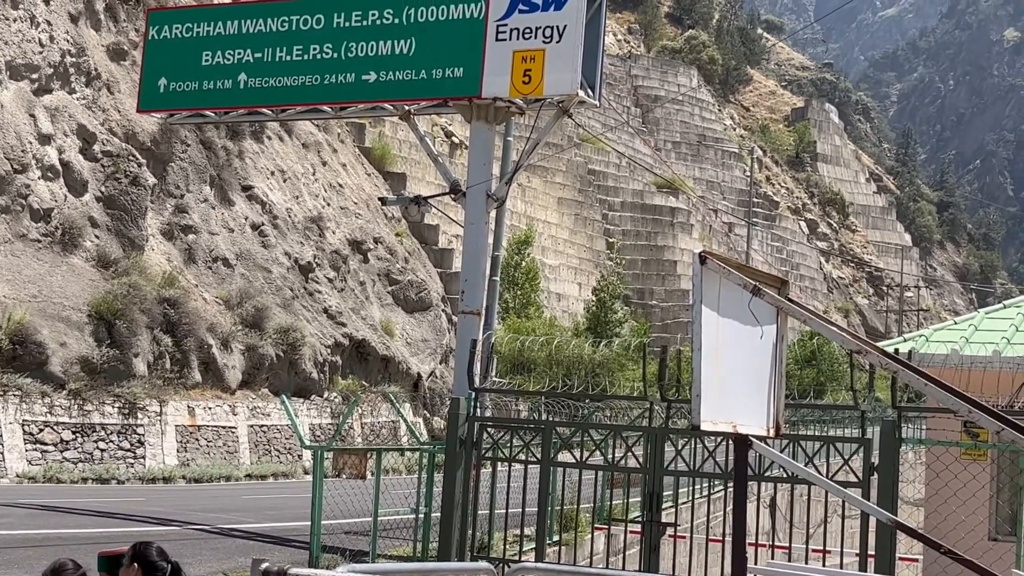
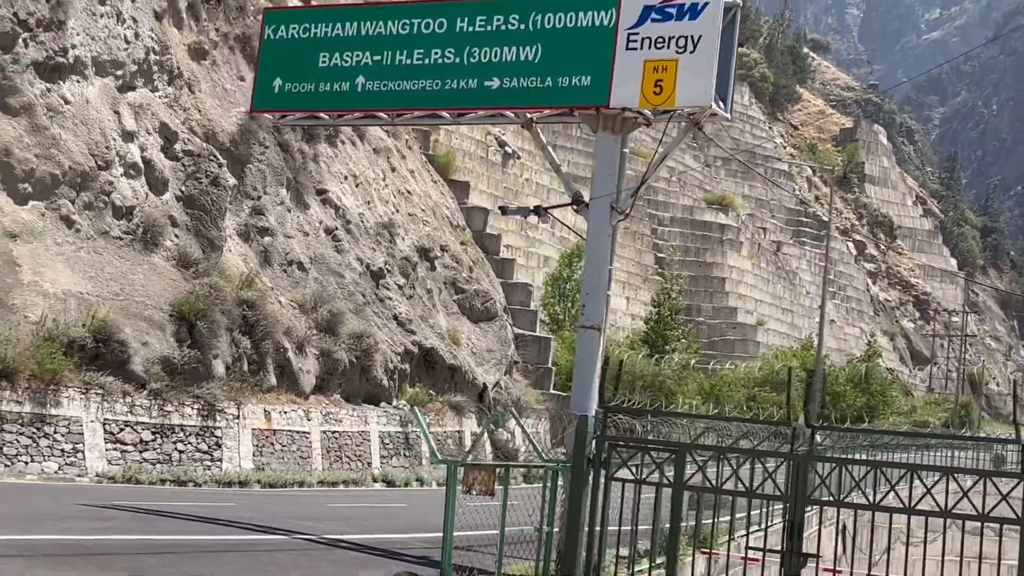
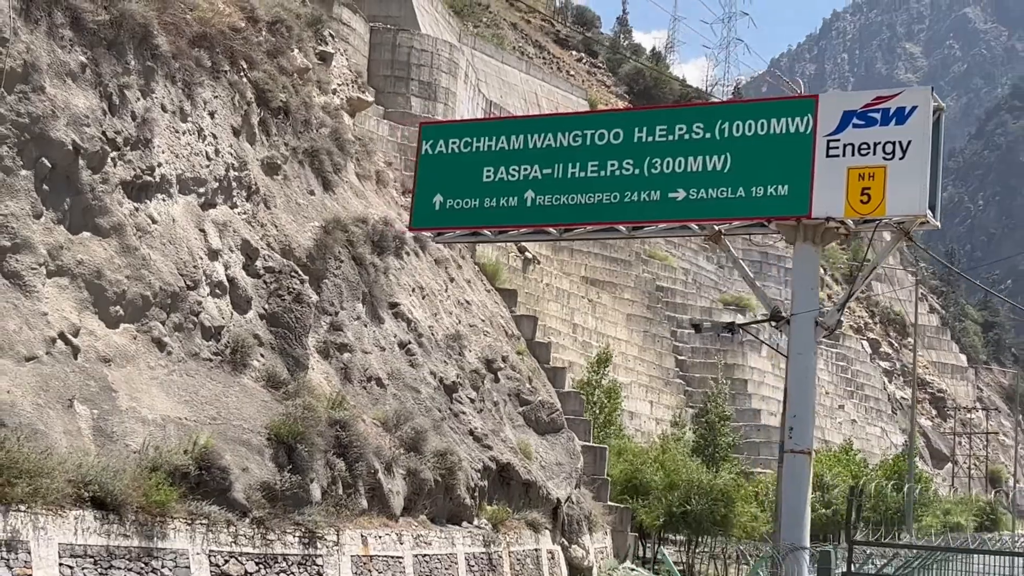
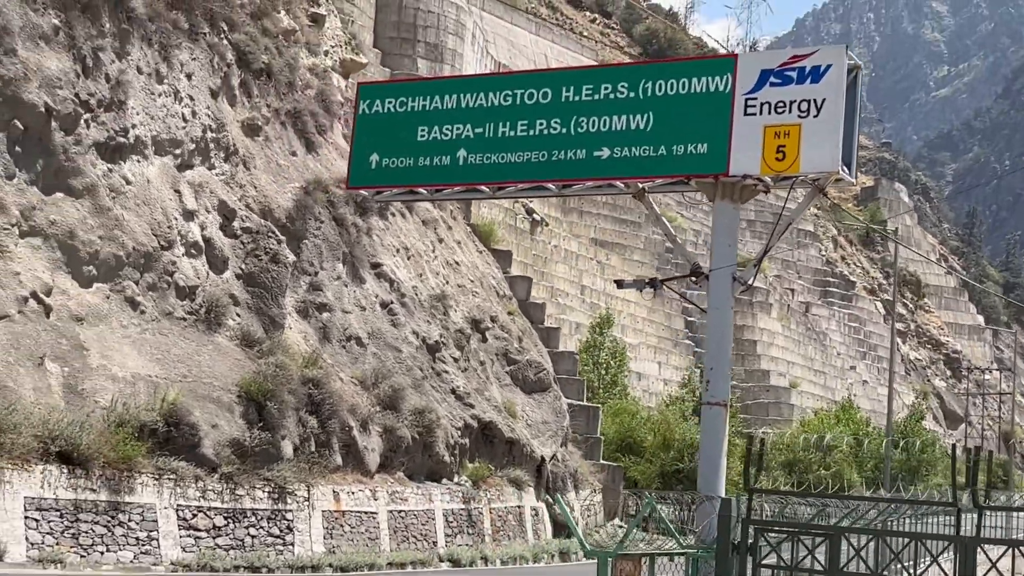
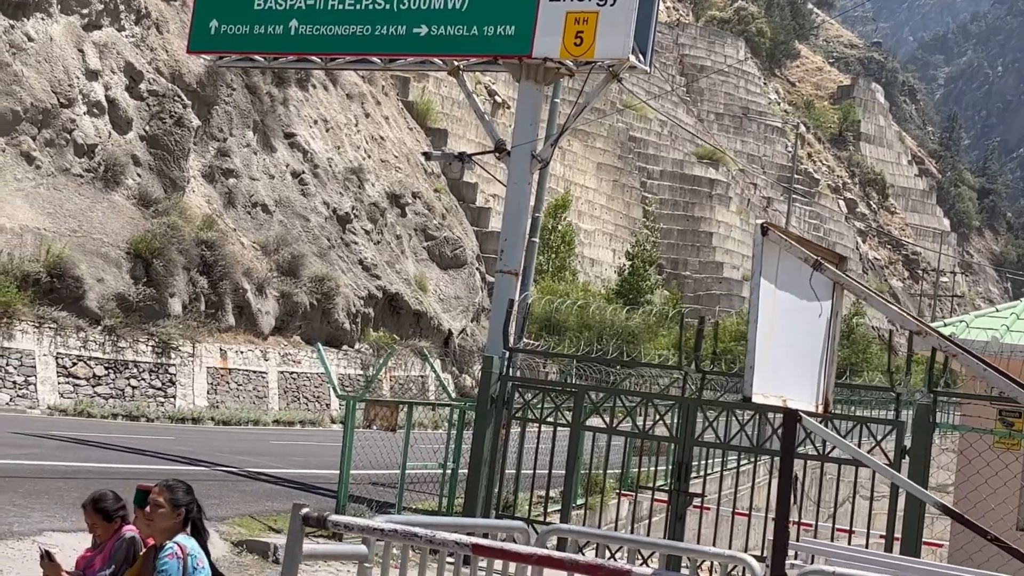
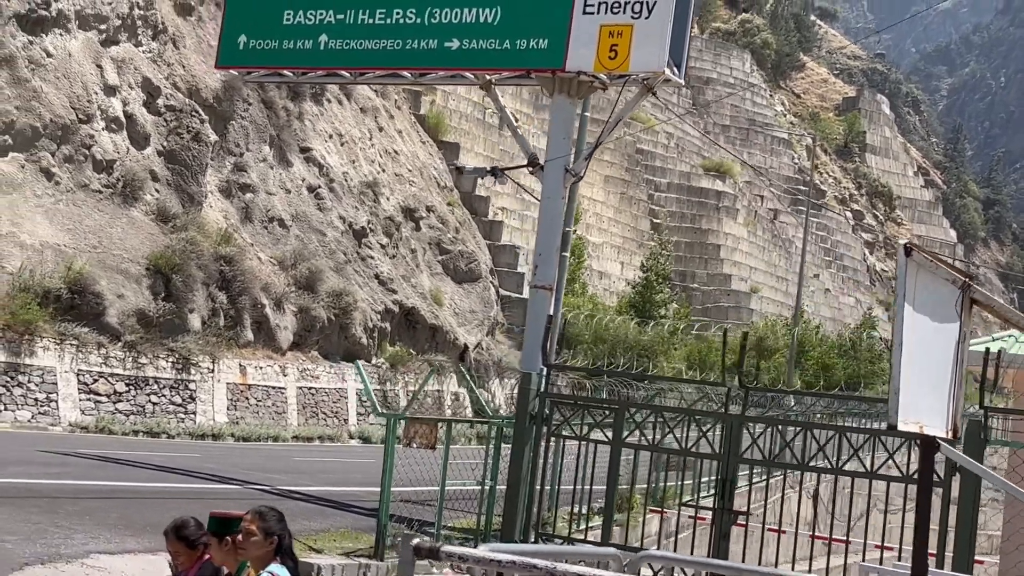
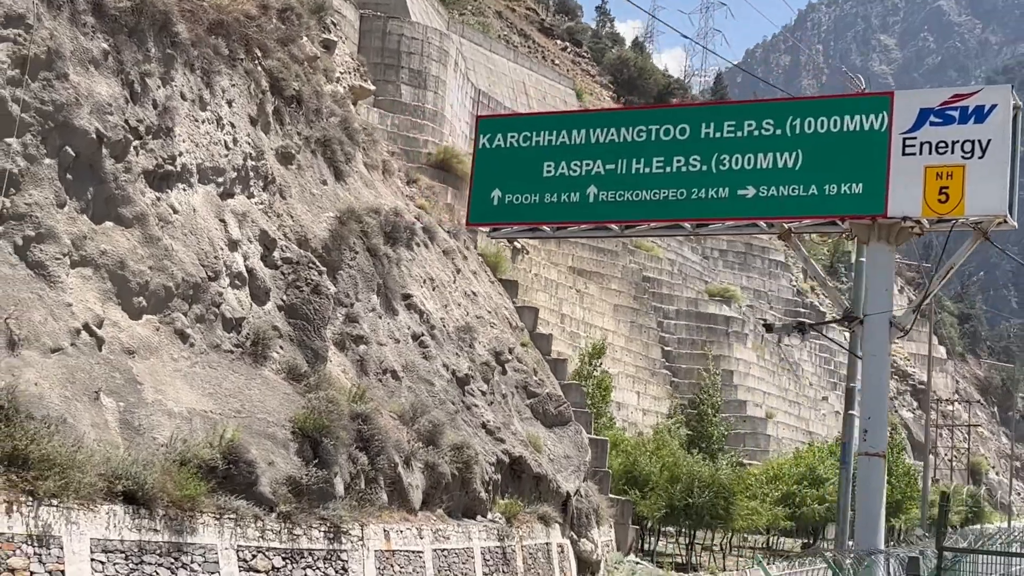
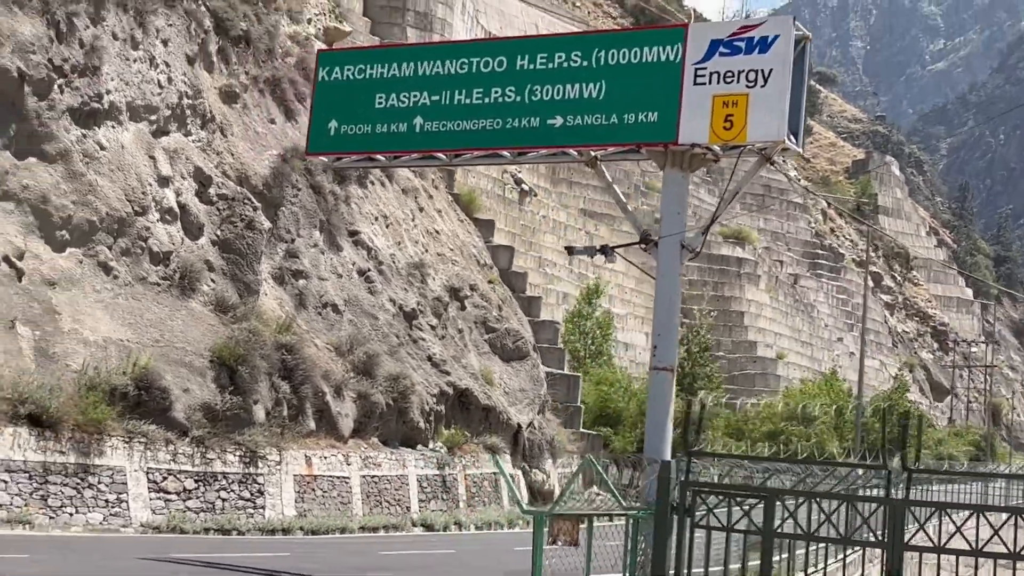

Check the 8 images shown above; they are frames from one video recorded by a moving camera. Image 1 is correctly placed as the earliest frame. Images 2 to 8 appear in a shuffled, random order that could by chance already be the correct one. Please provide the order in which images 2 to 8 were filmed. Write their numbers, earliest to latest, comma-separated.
5, 6, 2, 8, 4, 3, 7
